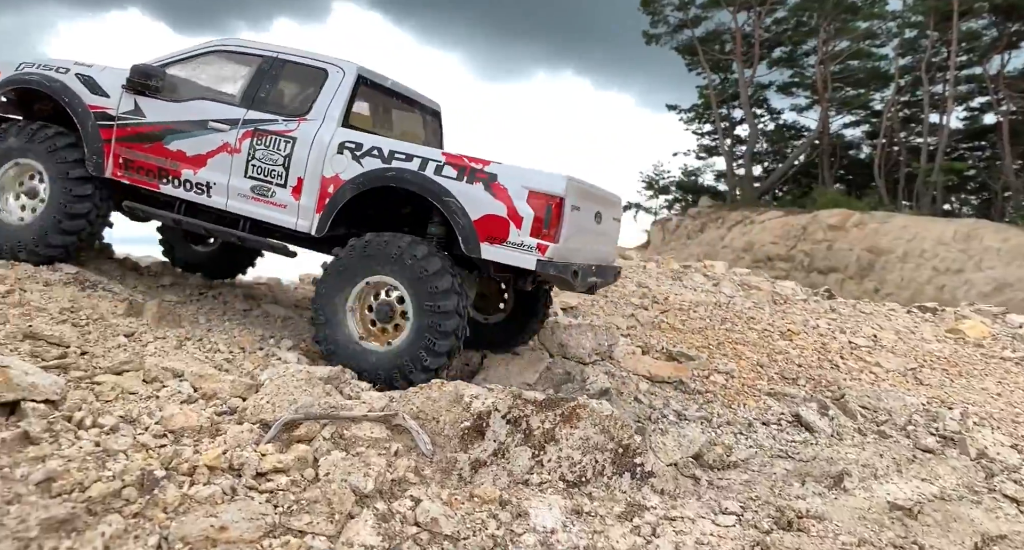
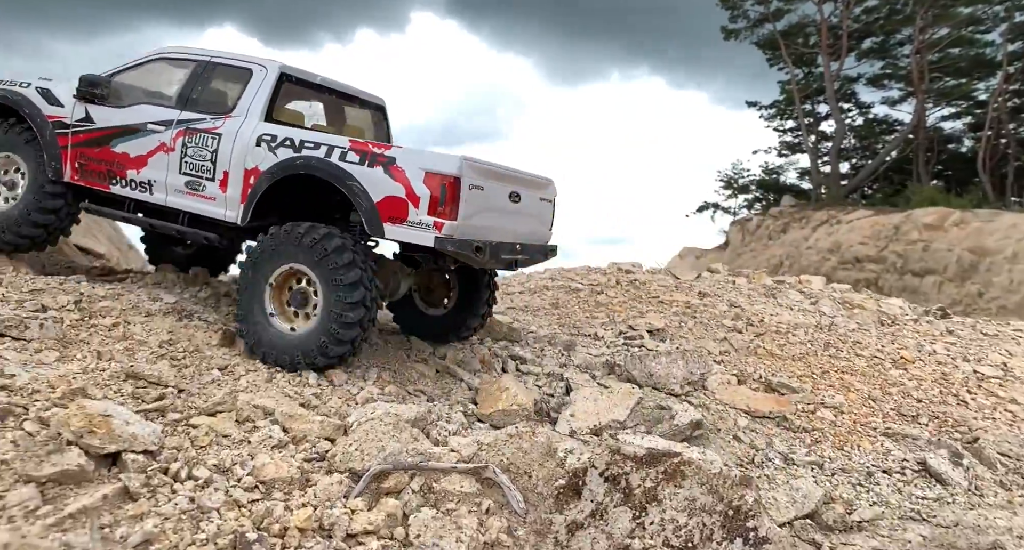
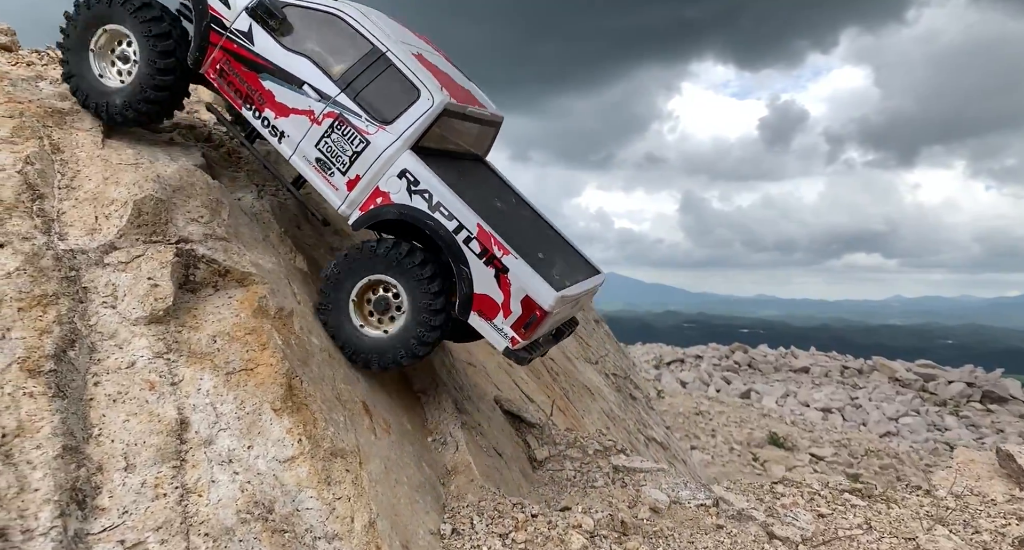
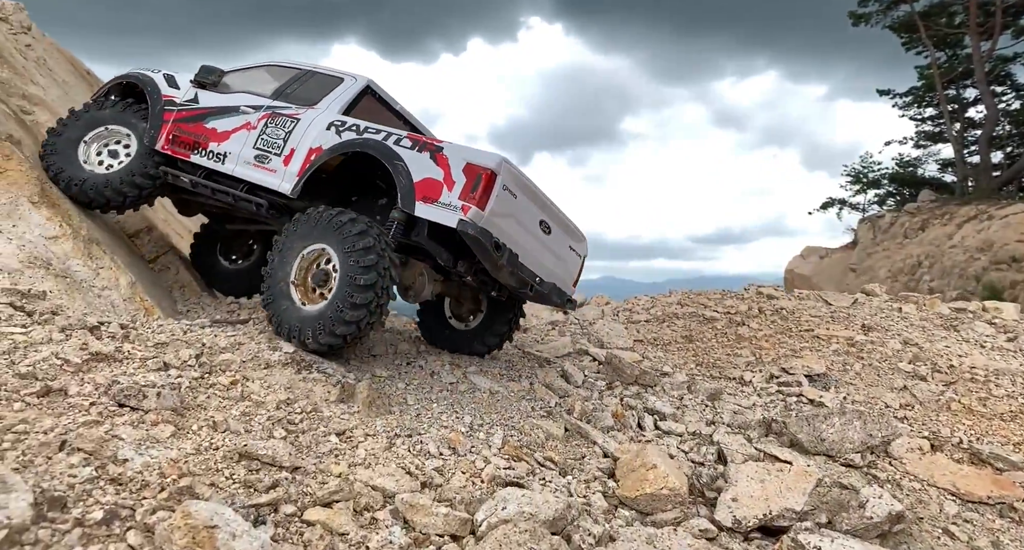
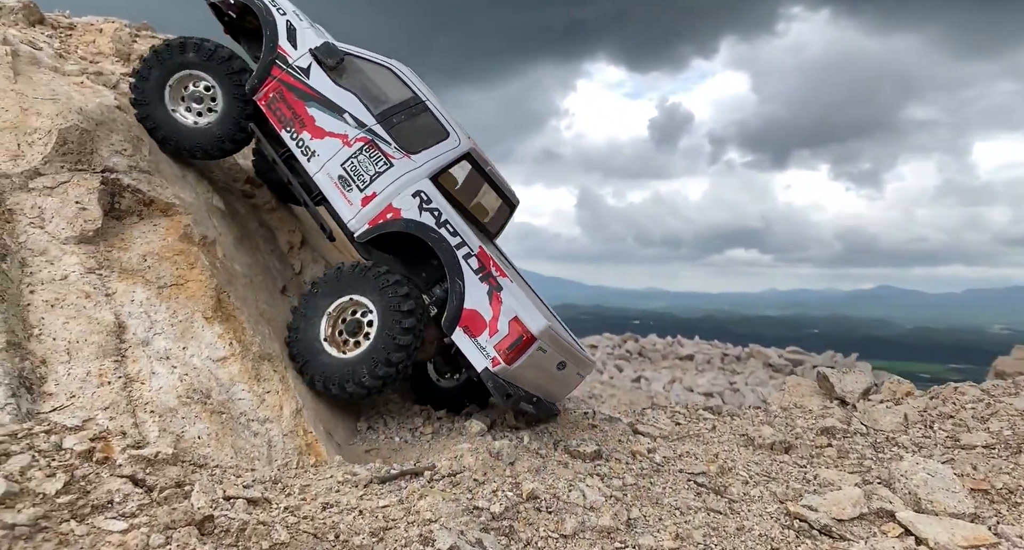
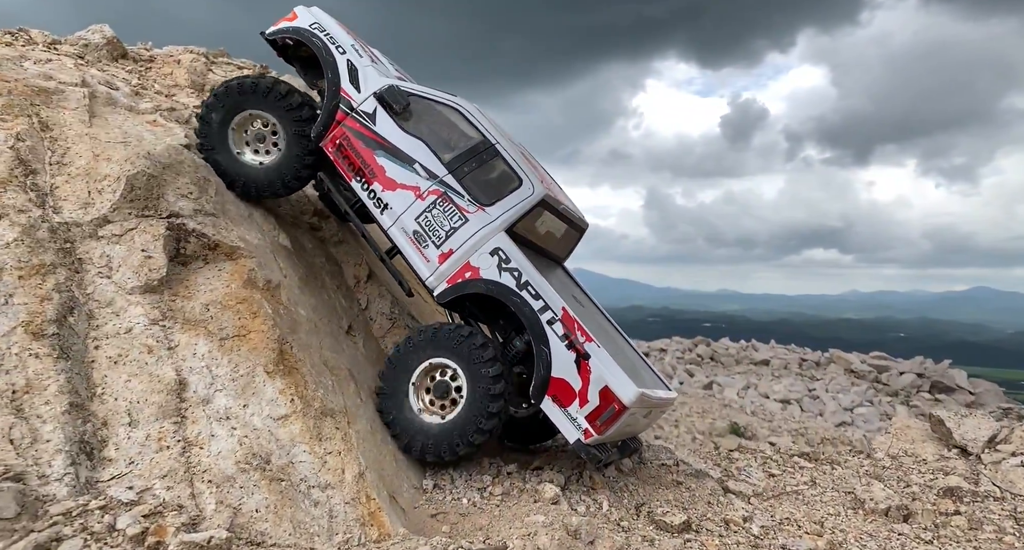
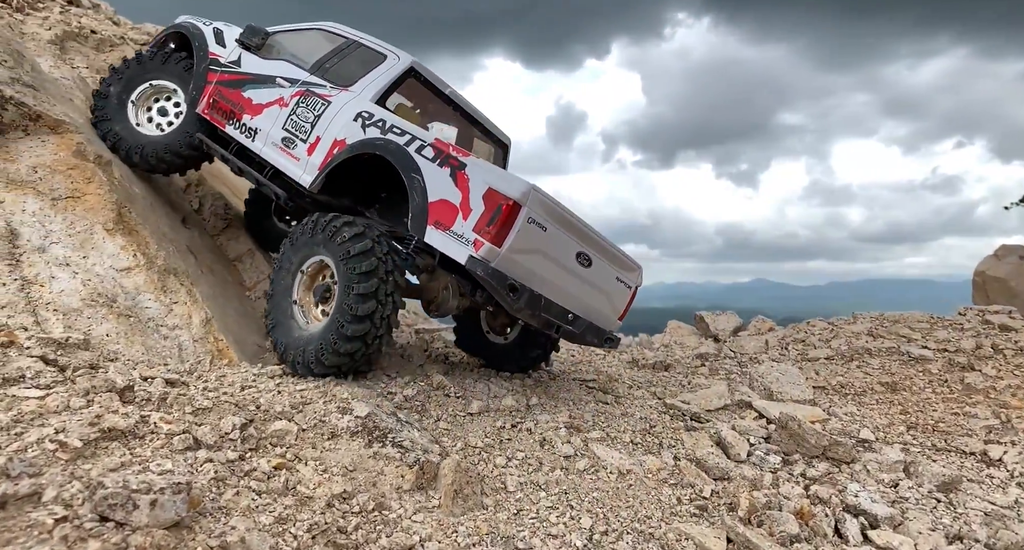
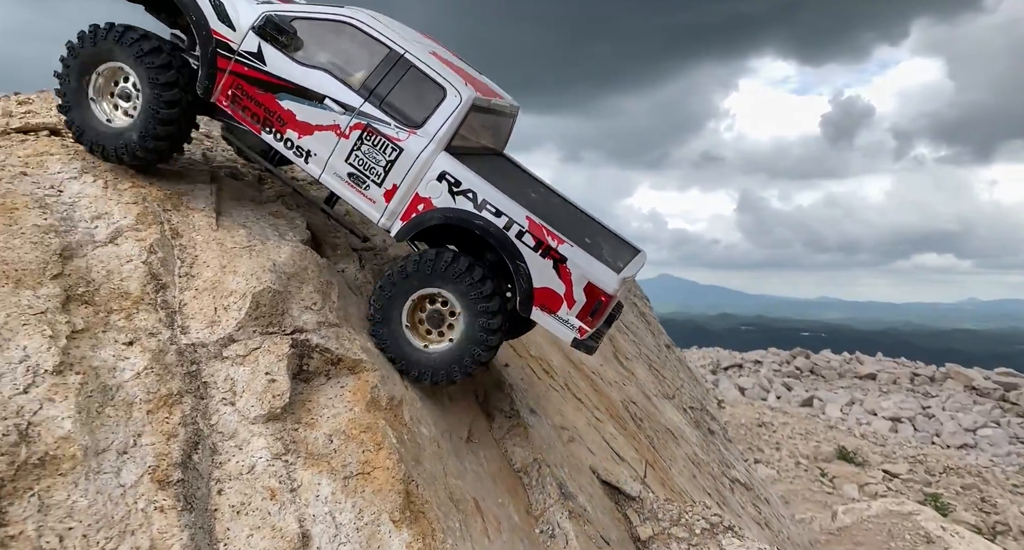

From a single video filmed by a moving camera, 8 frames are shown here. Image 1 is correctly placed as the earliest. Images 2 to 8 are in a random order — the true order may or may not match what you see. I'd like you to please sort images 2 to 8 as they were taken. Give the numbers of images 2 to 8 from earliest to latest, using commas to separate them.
2, 4, 7, 5, 6, 3, 8
